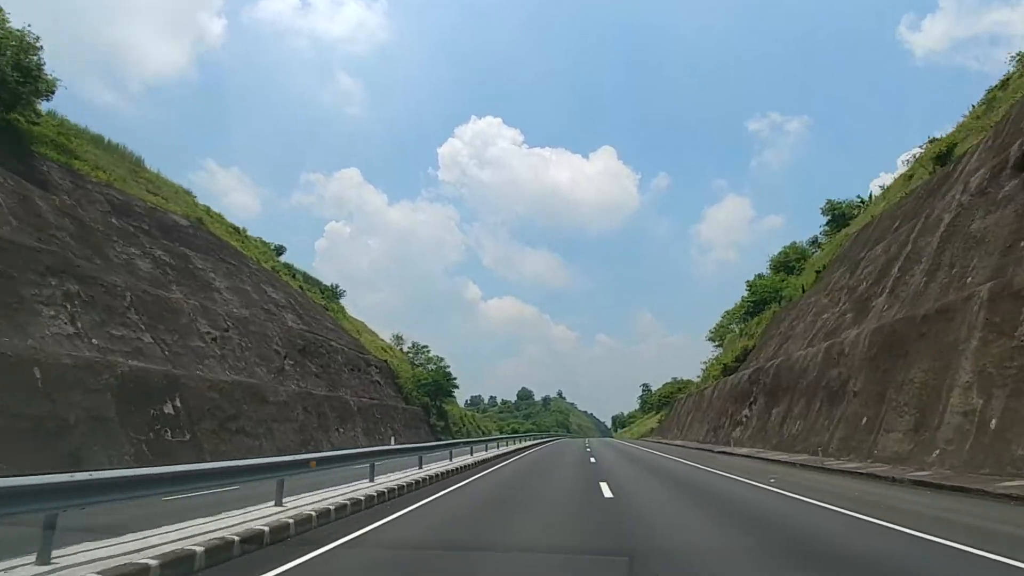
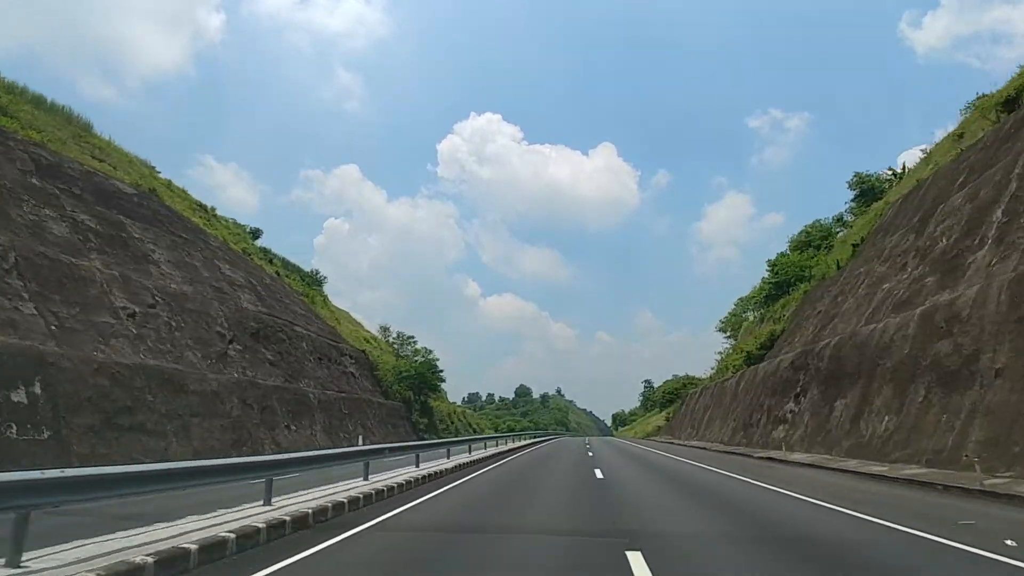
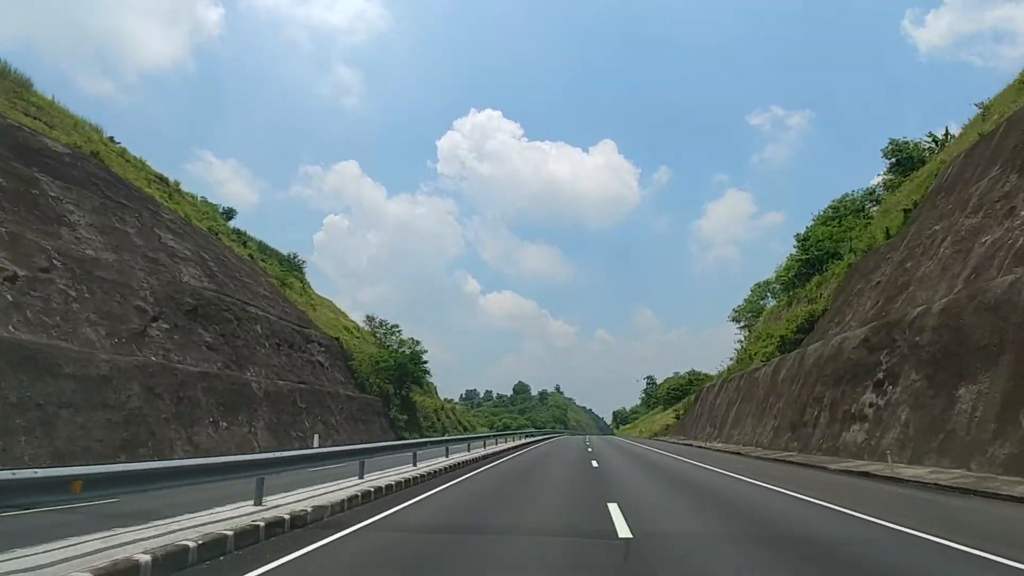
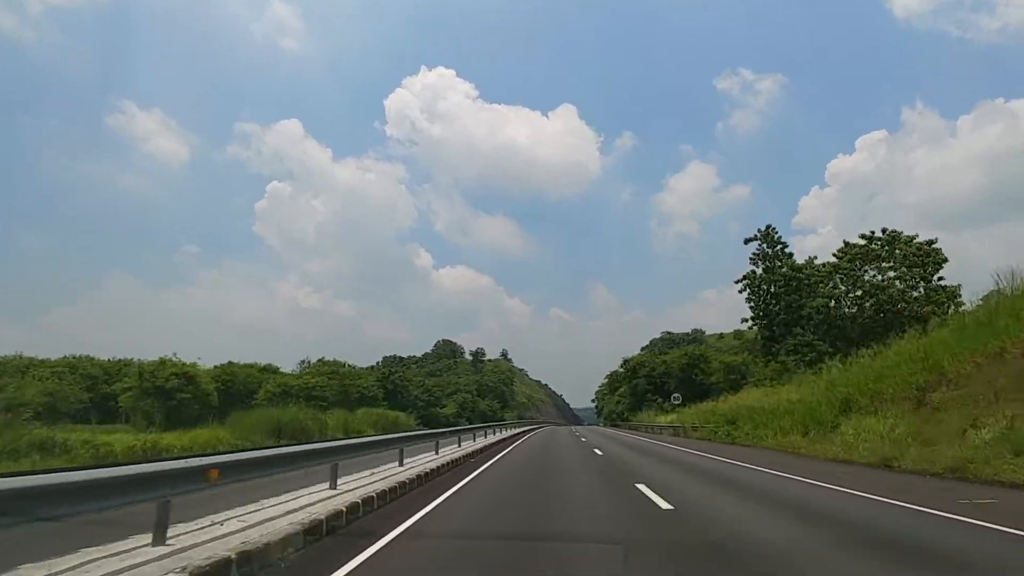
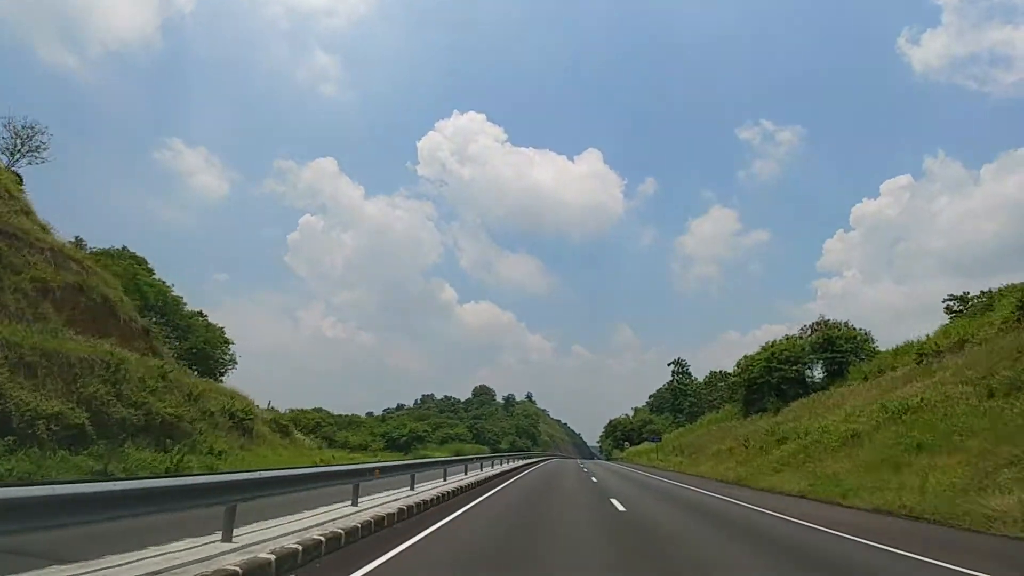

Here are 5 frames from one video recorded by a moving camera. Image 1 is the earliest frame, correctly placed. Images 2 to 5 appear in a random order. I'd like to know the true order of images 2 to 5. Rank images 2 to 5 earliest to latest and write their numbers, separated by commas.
2, 3, 5, 4
